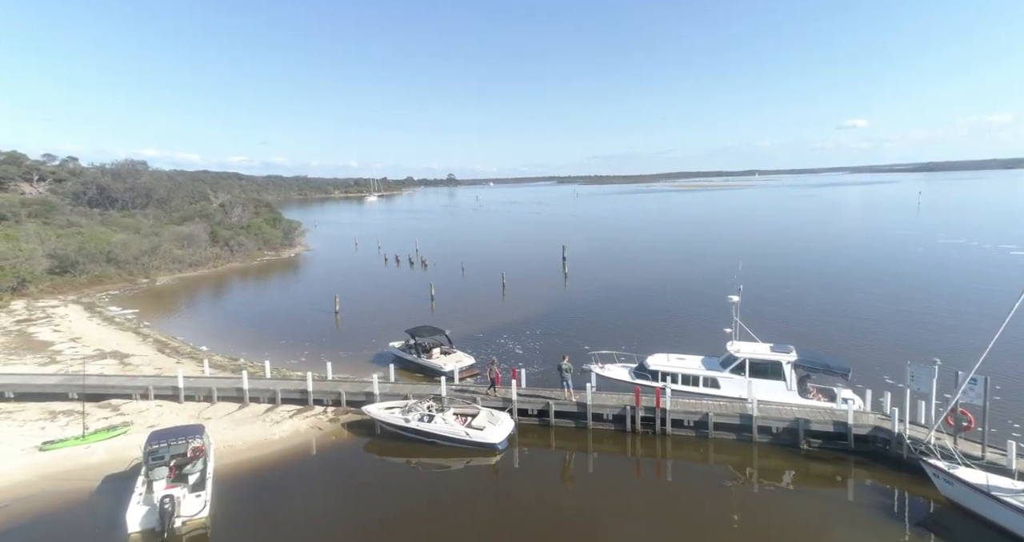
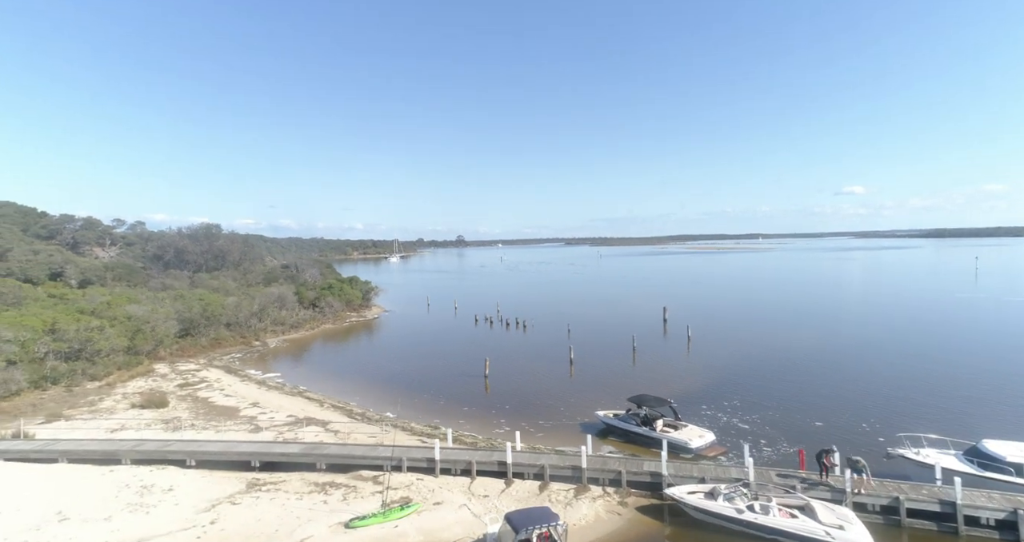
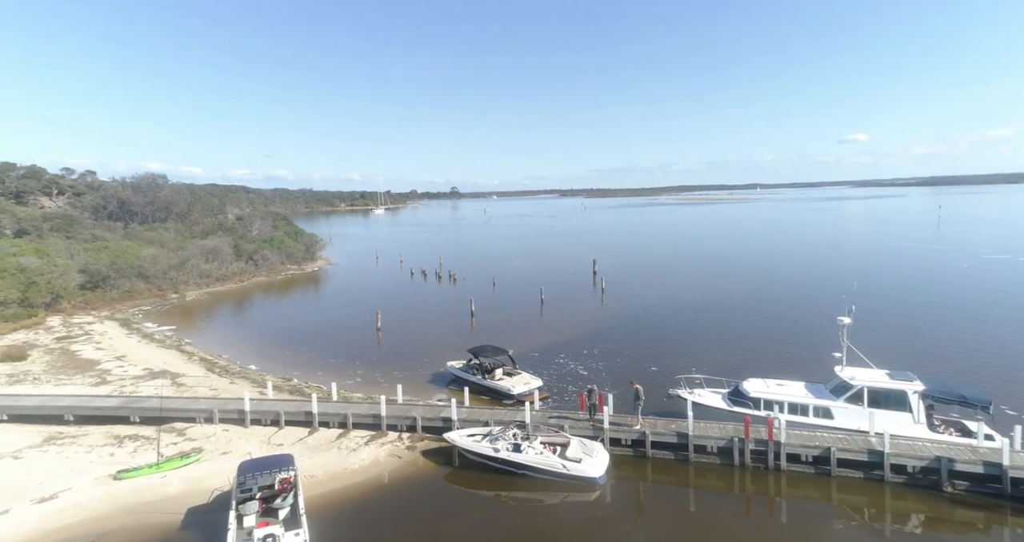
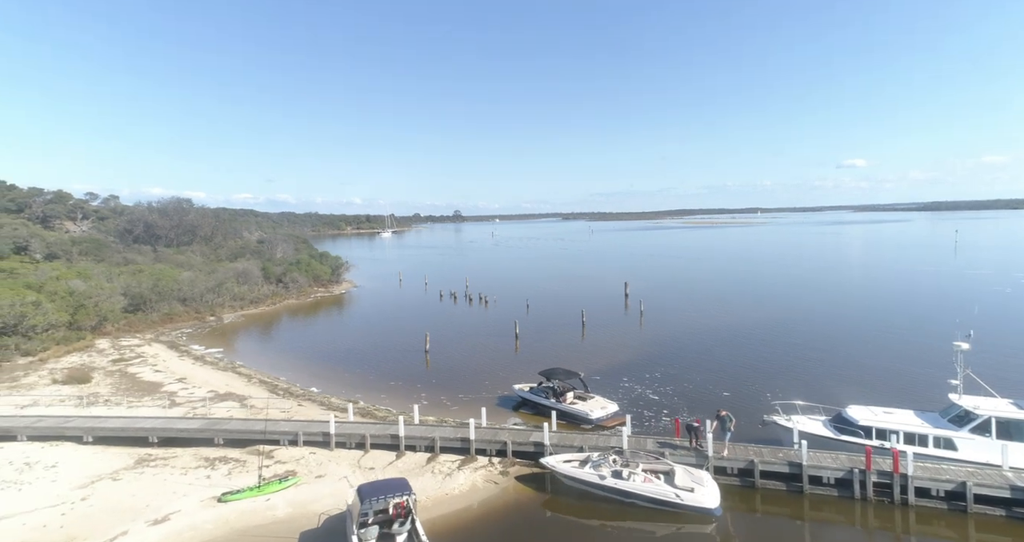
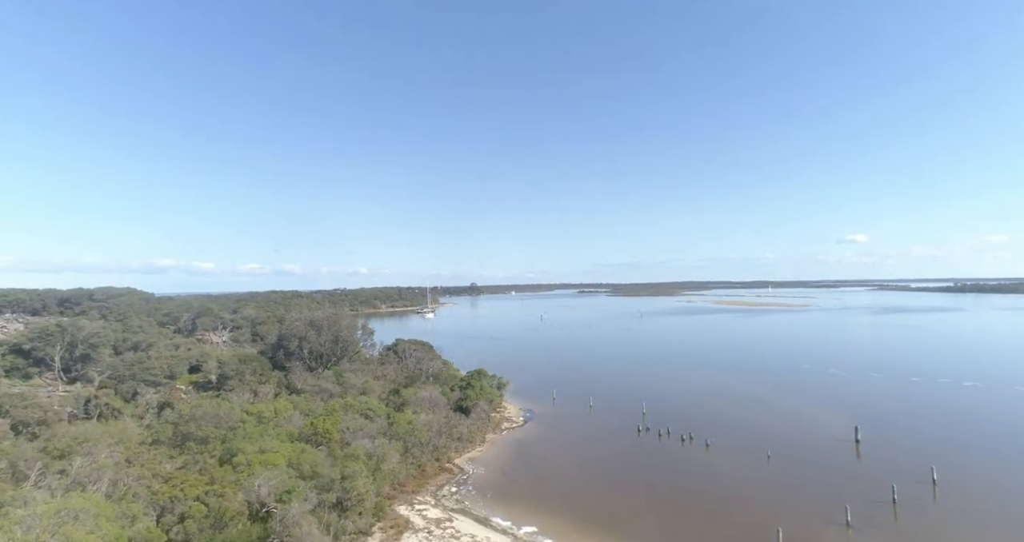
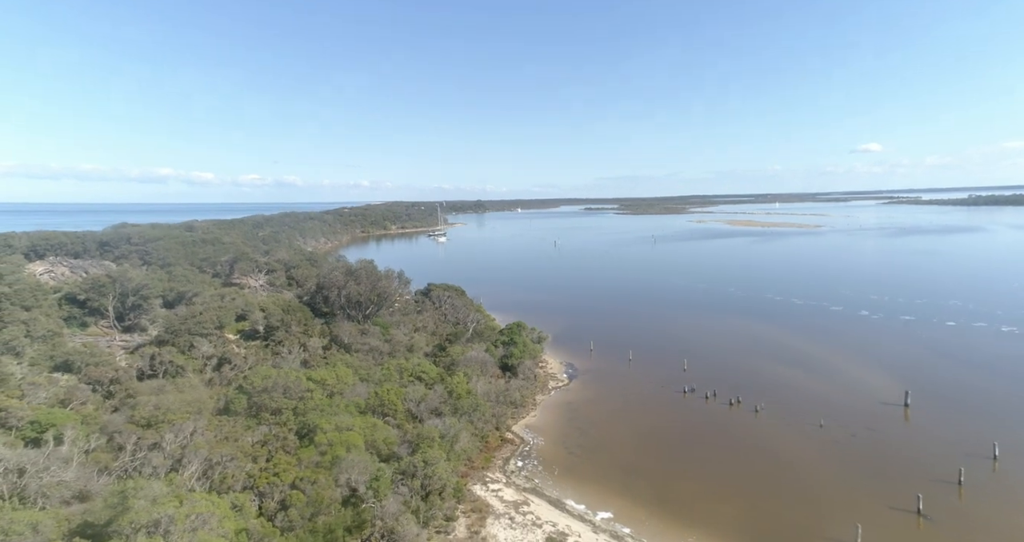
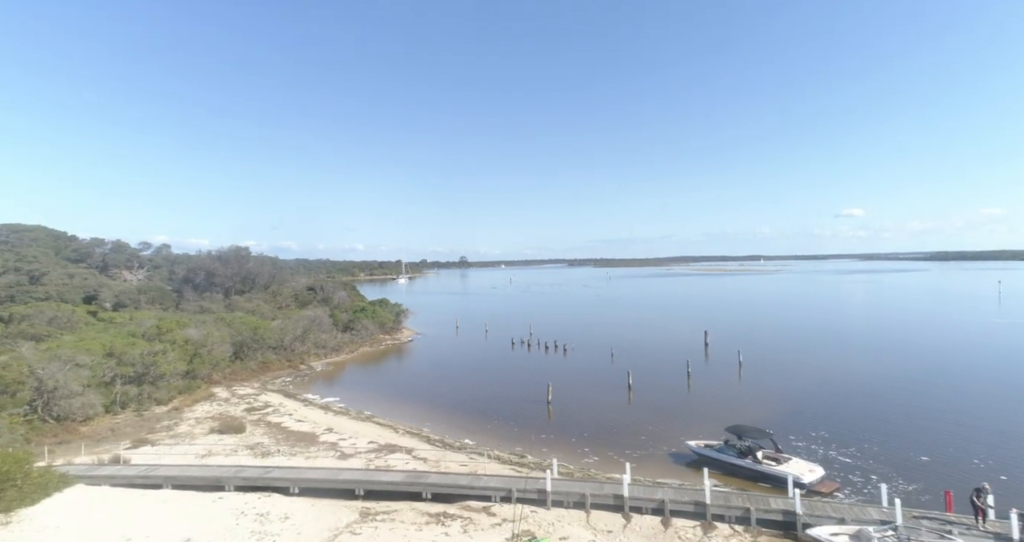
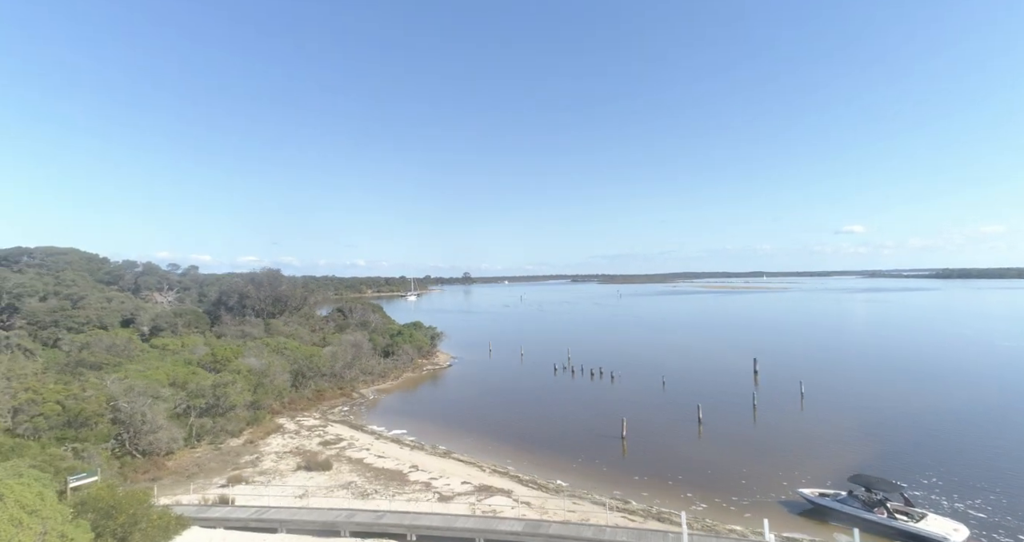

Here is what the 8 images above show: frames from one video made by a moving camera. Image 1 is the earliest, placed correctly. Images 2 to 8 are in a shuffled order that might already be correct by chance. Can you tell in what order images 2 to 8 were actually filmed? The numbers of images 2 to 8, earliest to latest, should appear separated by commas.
3, 4, 2, 7, 8, 5, 6
